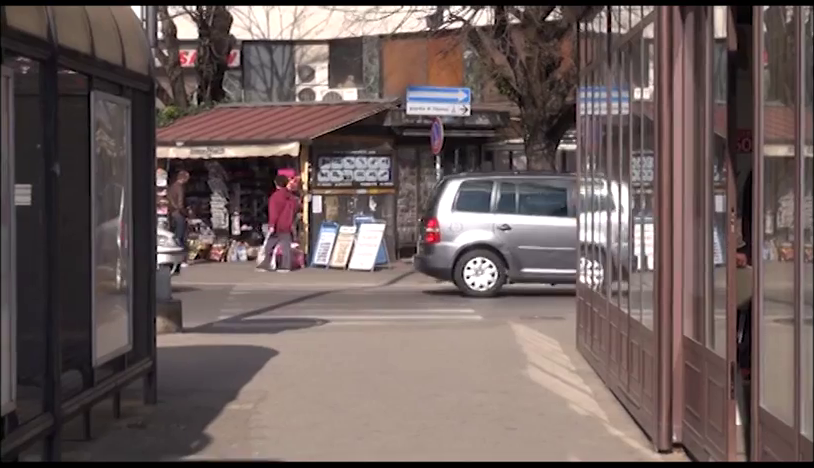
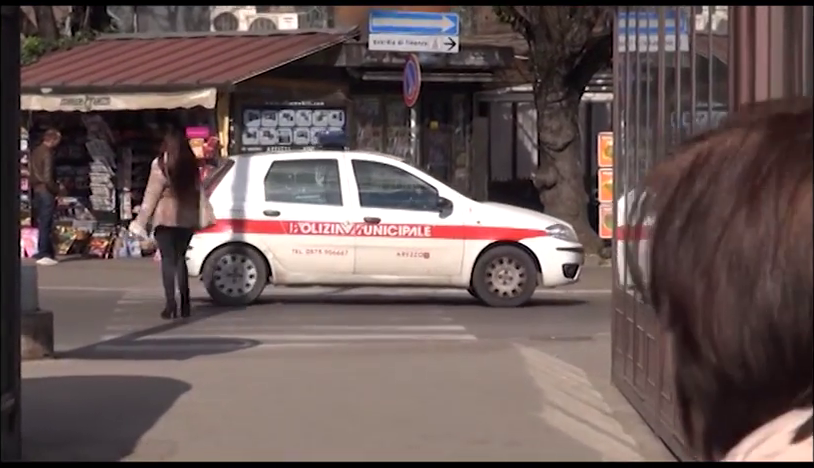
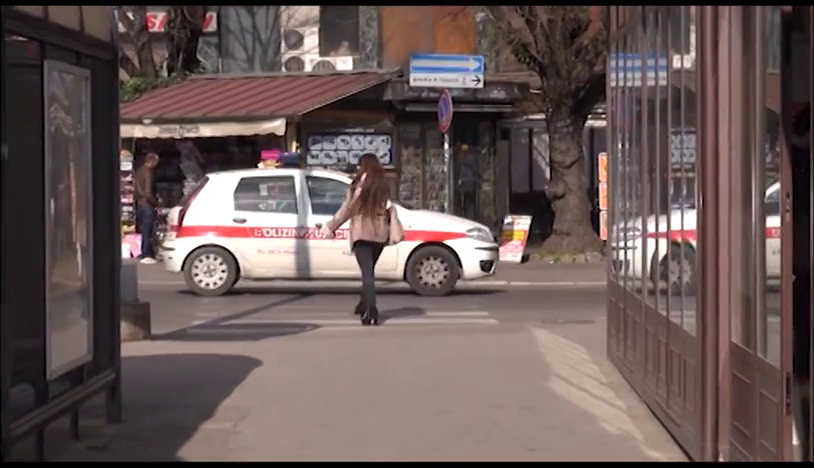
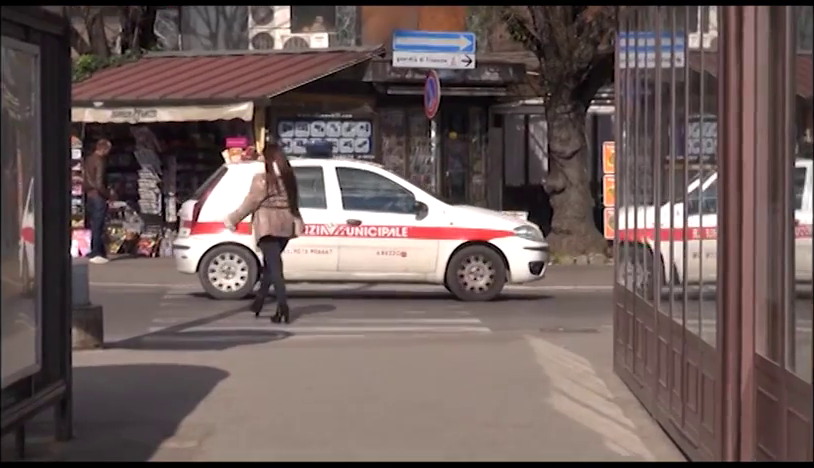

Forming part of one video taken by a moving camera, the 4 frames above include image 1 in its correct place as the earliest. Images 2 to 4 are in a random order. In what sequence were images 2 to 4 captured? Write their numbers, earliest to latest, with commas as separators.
3, 4, 2
